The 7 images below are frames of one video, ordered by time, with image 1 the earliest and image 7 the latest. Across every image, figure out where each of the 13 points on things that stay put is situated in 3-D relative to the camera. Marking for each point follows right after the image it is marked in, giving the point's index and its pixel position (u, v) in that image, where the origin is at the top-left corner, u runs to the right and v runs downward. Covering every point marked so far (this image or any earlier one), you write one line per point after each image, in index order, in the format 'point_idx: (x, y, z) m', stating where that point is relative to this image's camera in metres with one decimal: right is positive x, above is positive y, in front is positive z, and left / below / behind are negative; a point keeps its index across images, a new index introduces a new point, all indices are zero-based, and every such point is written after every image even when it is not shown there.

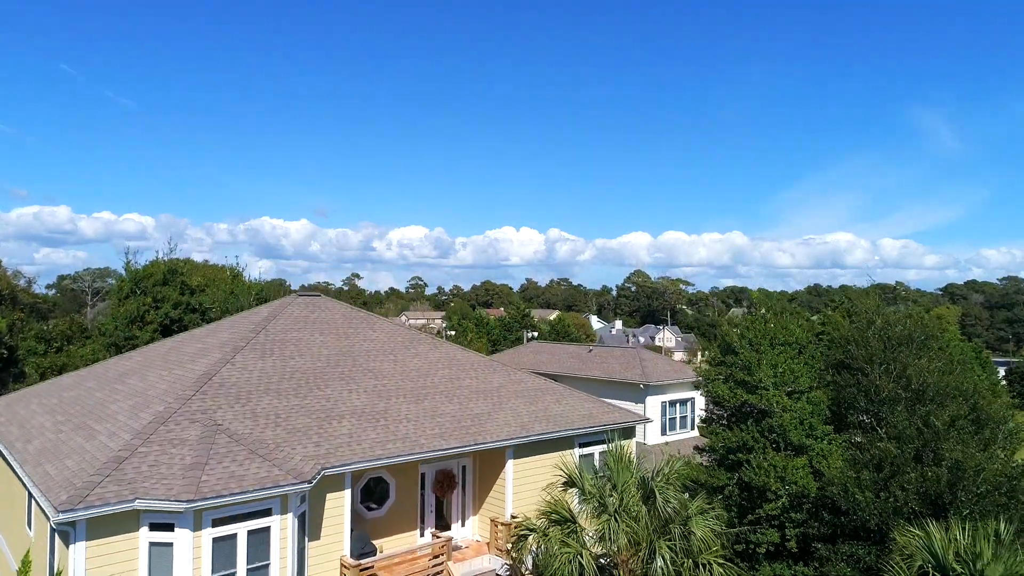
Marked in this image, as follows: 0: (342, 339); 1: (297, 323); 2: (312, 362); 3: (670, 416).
0: (-2.4, -0.7, +8.7) m
1: (-3.0, -0.5, +8.8) m
2: (-2.6, -1.0, +8.0) m
3: (+3.6, -2.9, +14.2) m
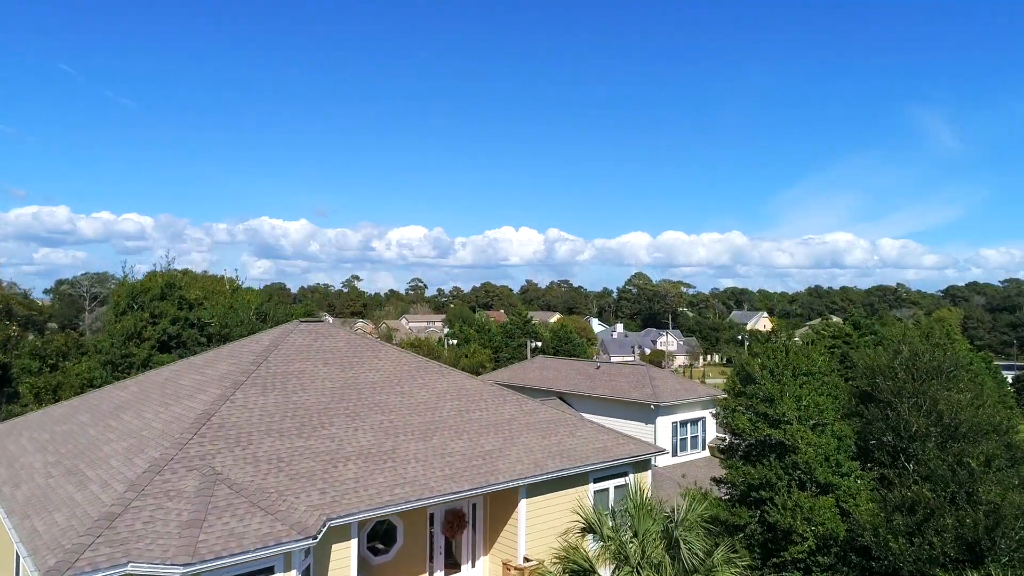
0: (-2.2, -1.1, +8.4) m
1: (-2.9, -0.9, +8.5) m
2: (-2.4, -1.3, +7.6) m
3: (+3.8, -3.3, +13.9) m
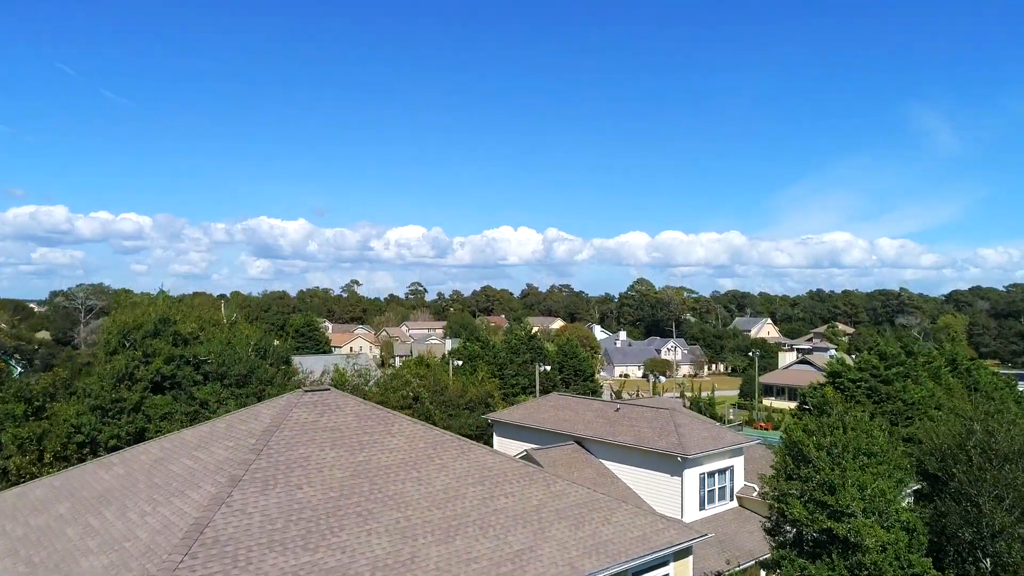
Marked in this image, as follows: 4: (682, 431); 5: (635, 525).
0: (-1.9, -2.0, +7.5) m
1: (-2.5, -1.8, +7.6) m
2: (-2.0, -2.2, +6.7) m
3: (+4.1, -4.2, +13.0) m
4: (+3.6, -3.0, +13.2) m
5: (+1.5, -3.0, +7.8) m
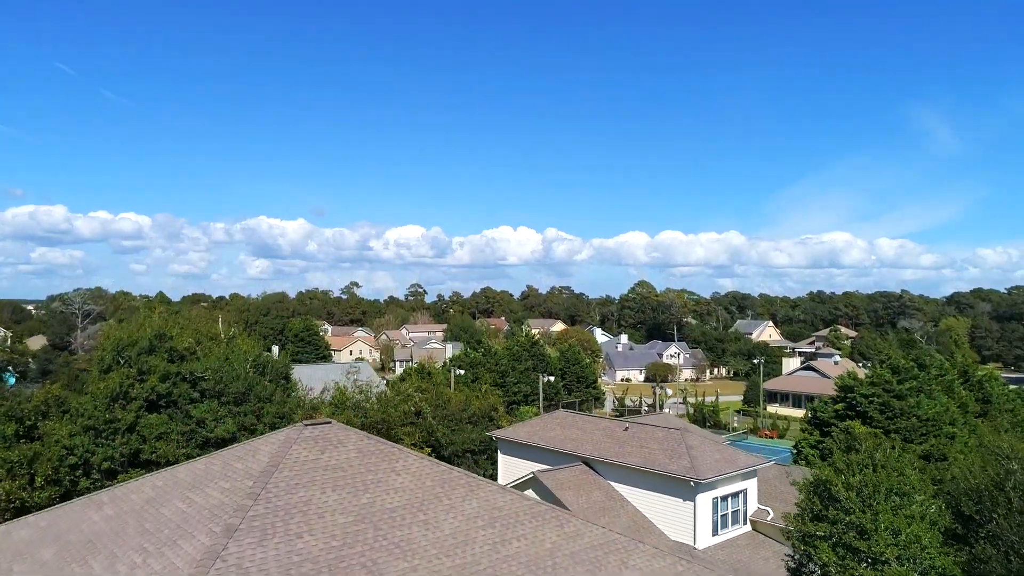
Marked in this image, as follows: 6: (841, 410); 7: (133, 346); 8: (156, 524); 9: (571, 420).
0: (-1.7, -2.3, +7.1) m
1: (-2.4, -2.1, +7.2) m
2: (-1.9, -2.6, +6.3) m
3: (+4.2, -4.6, +12.6) m
4: (+3.7, -3.4, +12.8) m
5: (+1.7, -3.4, +7.4) m
6: (+9.4, -3.5, +17.7) m
7: (-9.0, -1.4, +14.8) m
8: (-3.9, -2.6, +6.8) m
9: (+1.5, -3.3, +15.4) m
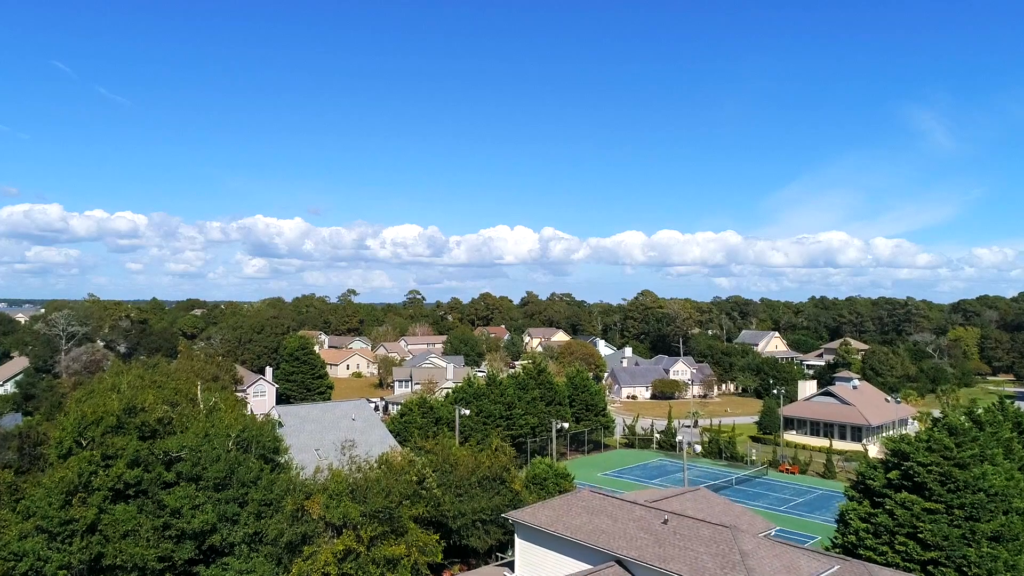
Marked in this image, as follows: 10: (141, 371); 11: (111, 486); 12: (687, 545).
0: (-1.3, -3.8, +5.2) m
1: (-1.9, -3.6, +5.3) m
2: (-1.4, -4.0, +4.4) m
3: (+4.7, -6.0, +10.8) m
4: (+4.2, -4.8, +10.9) m
5: (+2.2, -4.8, +5.6) m
6: (+9.8, -4.9, +15.9) m
7: (-8.6, -2.8, +12.9) m
8: (-3.4, -4.0, +4.9) m
9: (+1.9, -4.7, +13.5) m
10: (-10.5, -2.3, +17.6) m
11: (-7.8, -3.9, +12.2) m
12: (+3.3, -4.8, +11.7) m
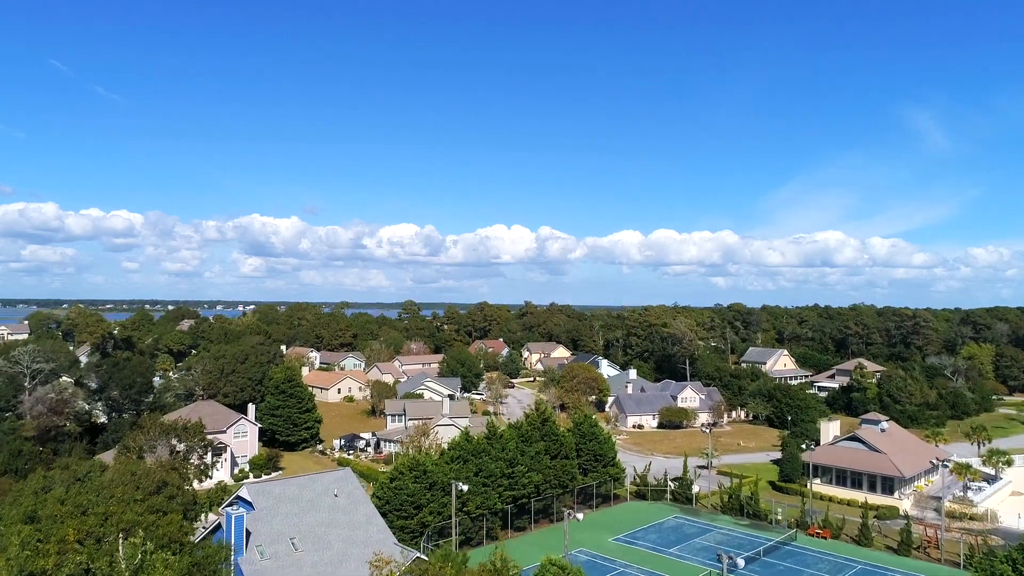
0: (-1.0, -6.0, +2.1) m
1: (-1.7, -5.7, +2.2) m
2: (-1.2, -6.2, +1.3) m
3: (+4.9, -8.1, +7.7) m
4: (+4.4, -7.0, +7.8) m
5: (+2.4, -7.0, +2.5) m
6: (+10.0, -7.0, +12.9) m
7: (-8.4, -5.0, +9.8) m
8: (-3.2, -6.2, +1.8) m
9: (+2.1, -6.9, +10.5) m
10: (-10.3, -4.5, +14.5) m
11: (-7.6, -6.1, +9.0) m
12: (+3.5, -7.0, +8.7) m
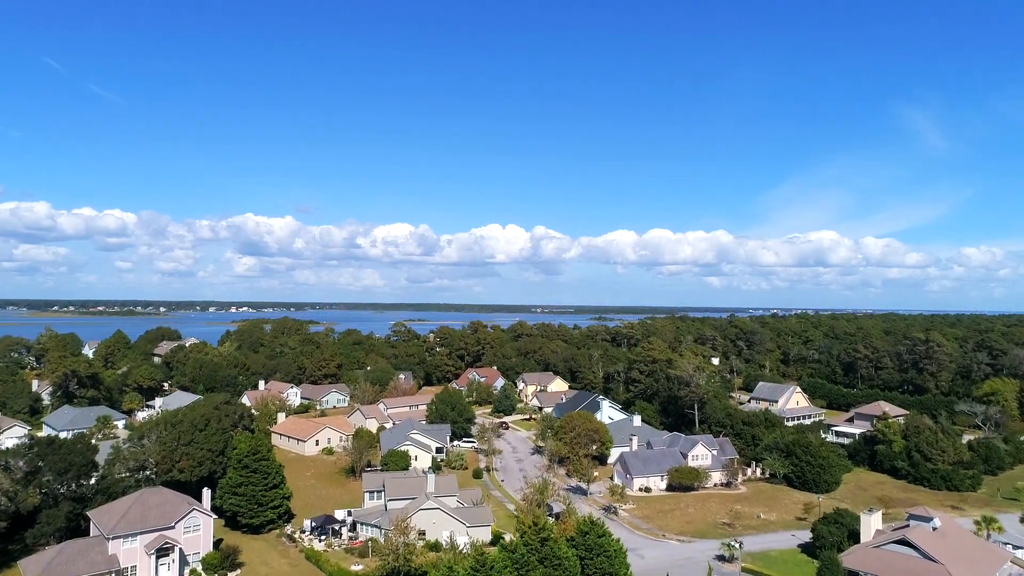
0: (-1.0, -10.0, -3.2) m
1: (-1.7, -9.8, -3.1) m
2: (-1.2, -10.2, -3.9) m
3: (+4.8, -12.2, +2.5) m
4: (+4.3, -11.0, +2.6) m
5: (+2.4, -11.0, -2.8) m
6: (+9.9, -11.0, +7.7) m
7: (-8.5, -9.0, +4.4) m
8: (-3.2, -10.2, -3.5) m
9: (+2.0, -10.9, +5.2) m
10: (-10.5, -8.5, +9.1) m
11: (-7.7, -10.1, +3.7) m
12: (+3.4, -11.0, +3.4) m
